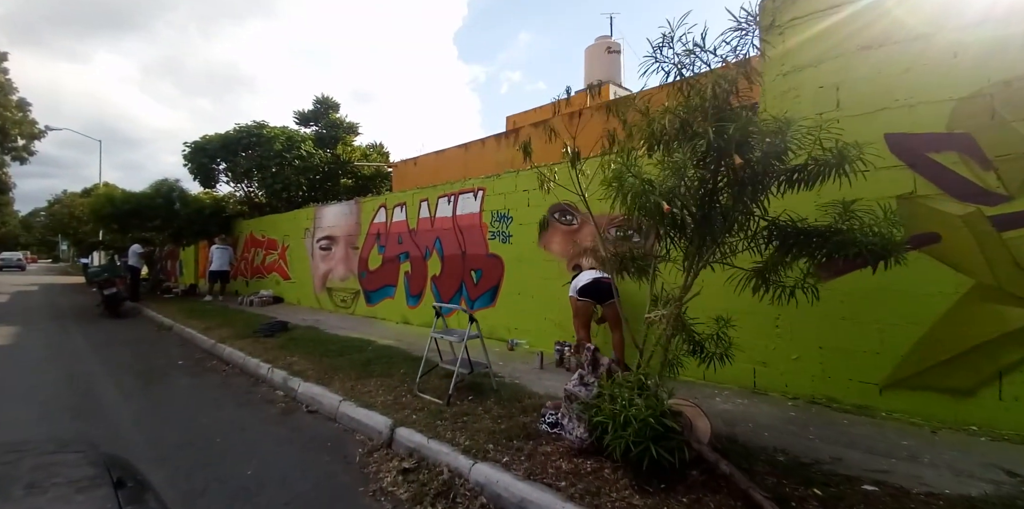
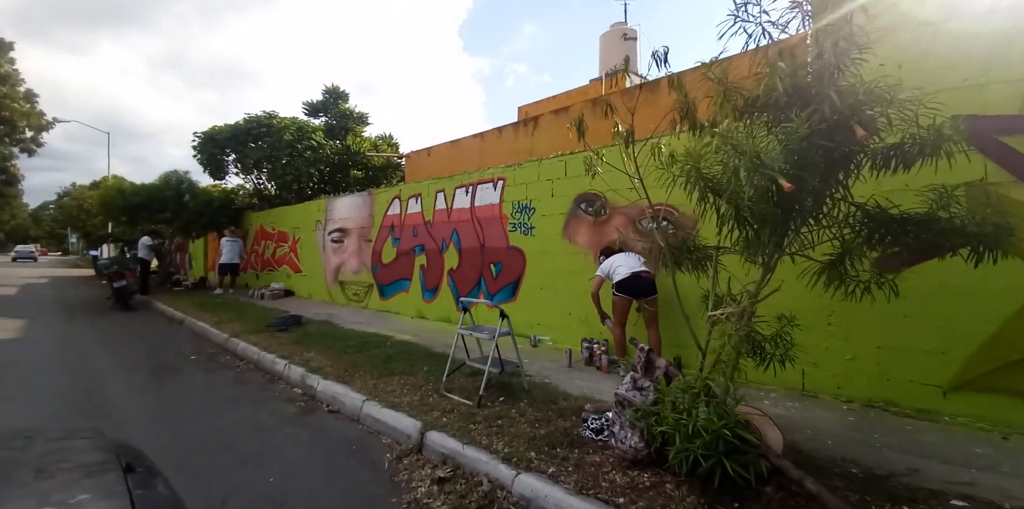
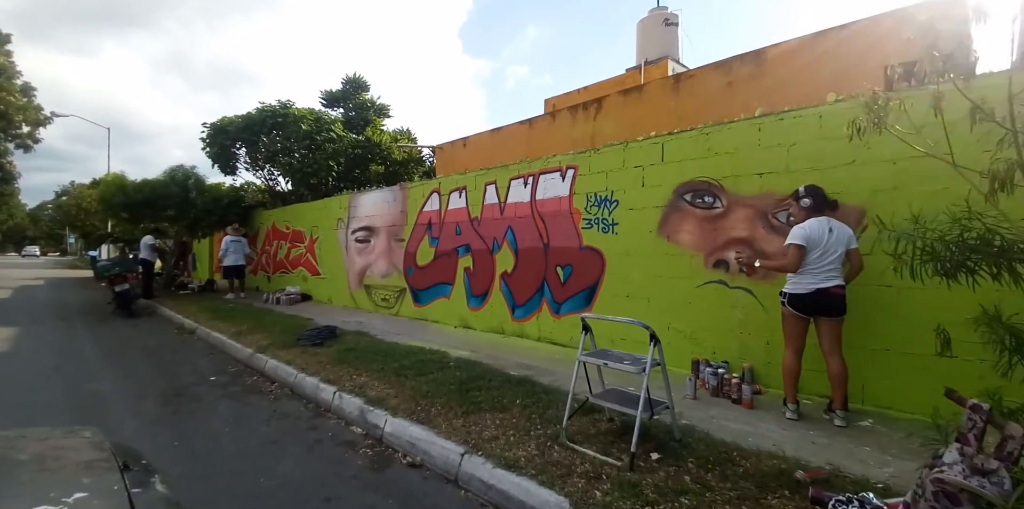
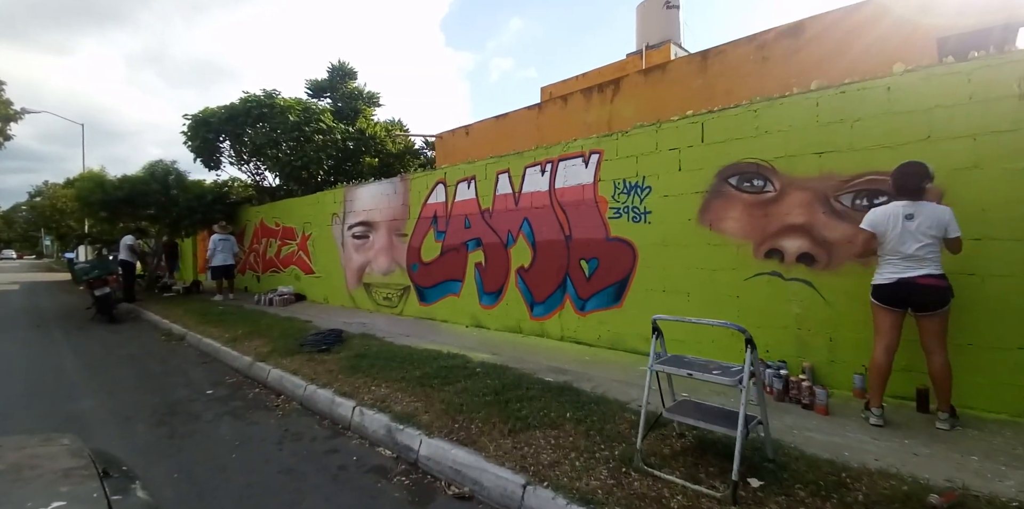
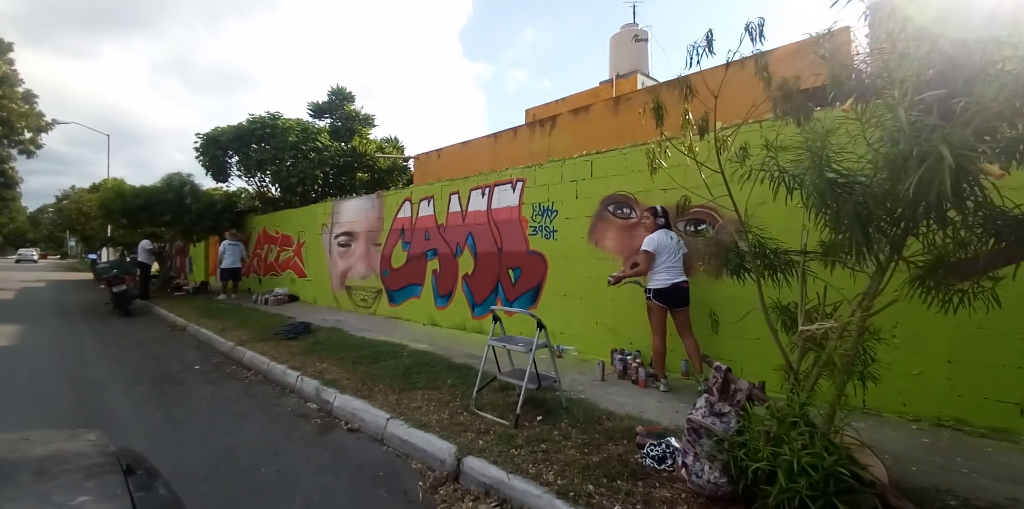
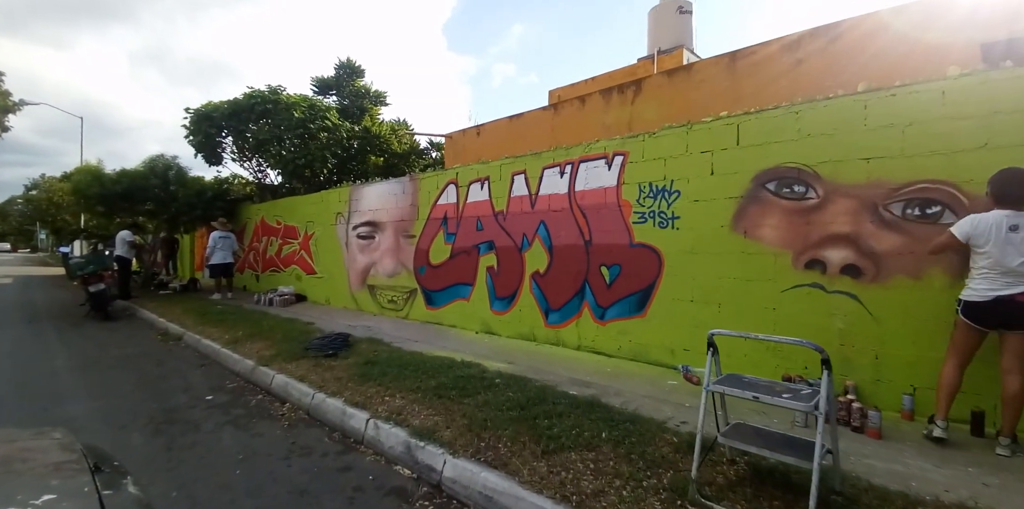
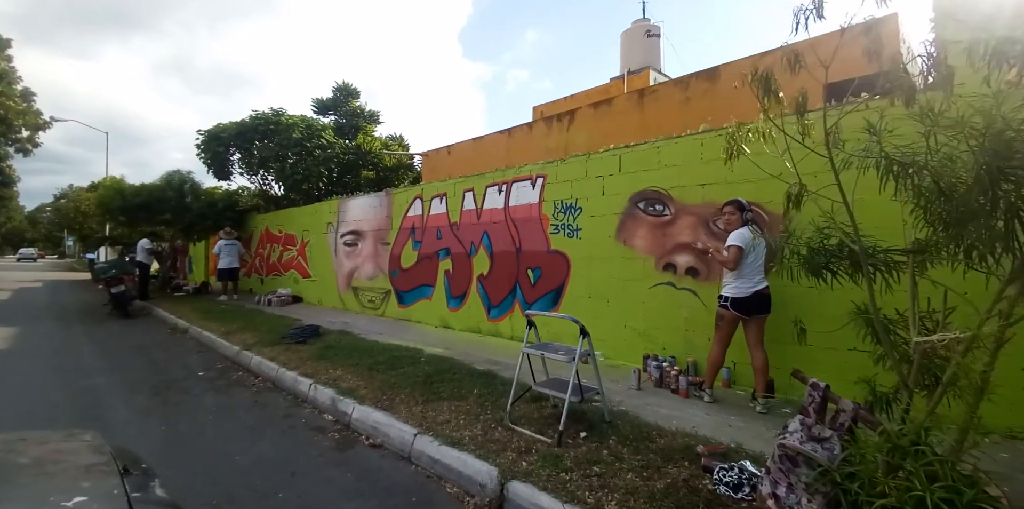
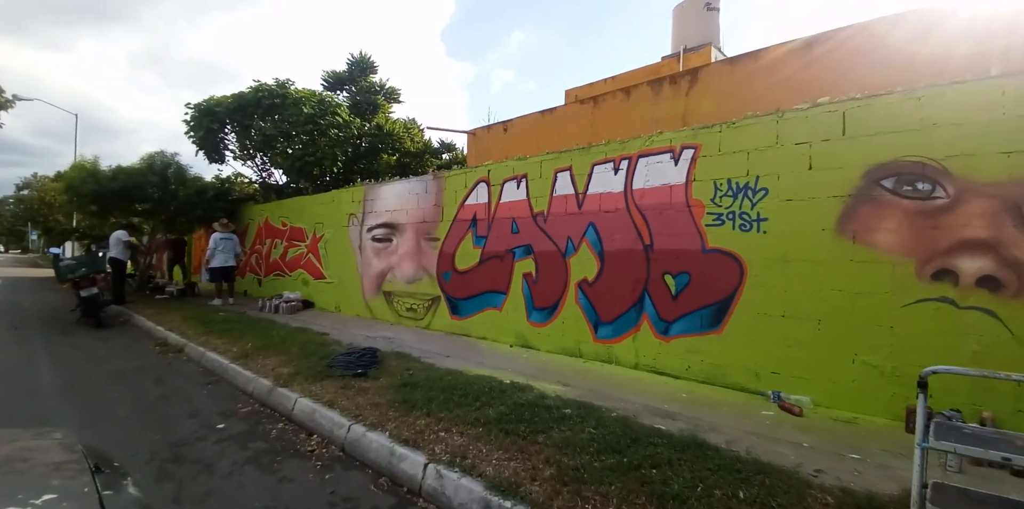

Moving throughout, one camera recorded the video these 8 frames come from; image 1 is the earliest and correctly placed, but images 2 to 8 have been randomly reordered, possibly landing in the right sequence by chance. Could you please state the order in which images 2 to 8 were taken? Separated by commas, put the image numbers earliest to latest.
2, 5, 7, 3, 4, 6, 8
